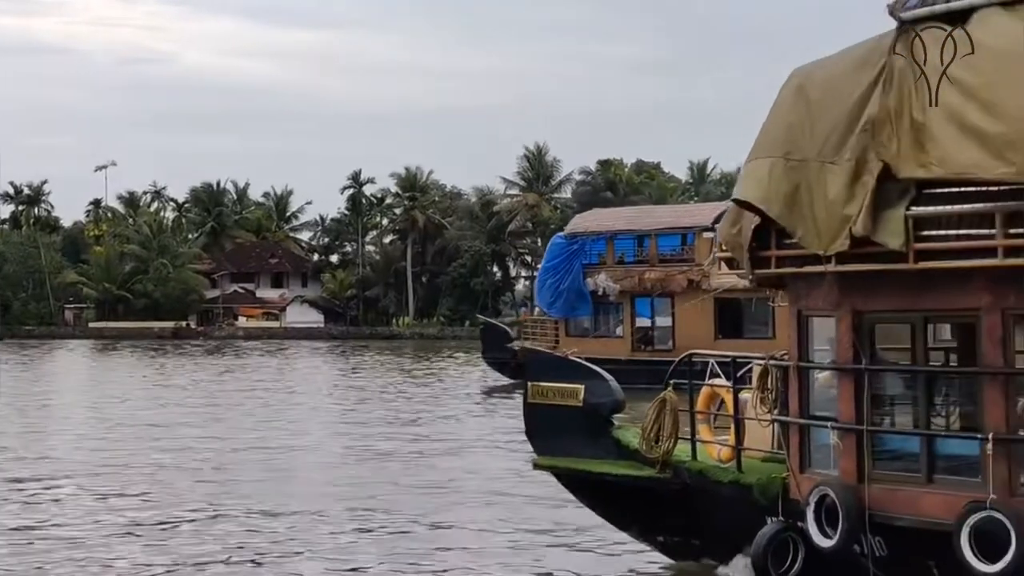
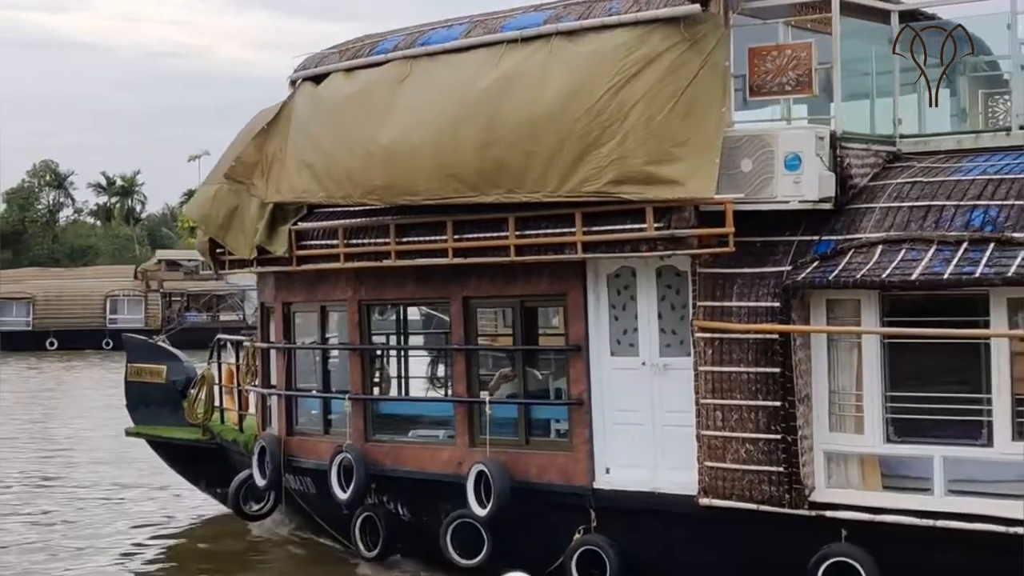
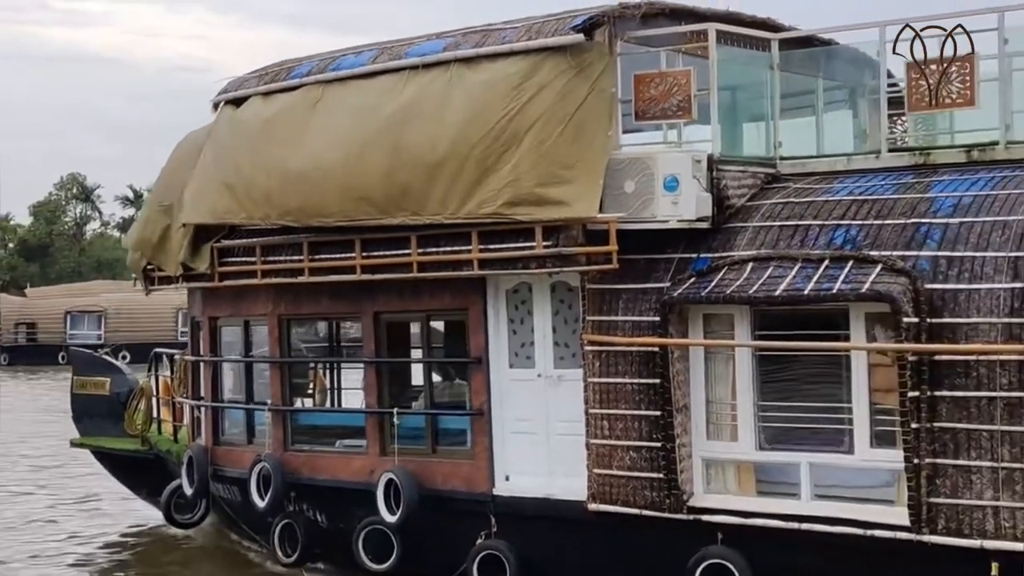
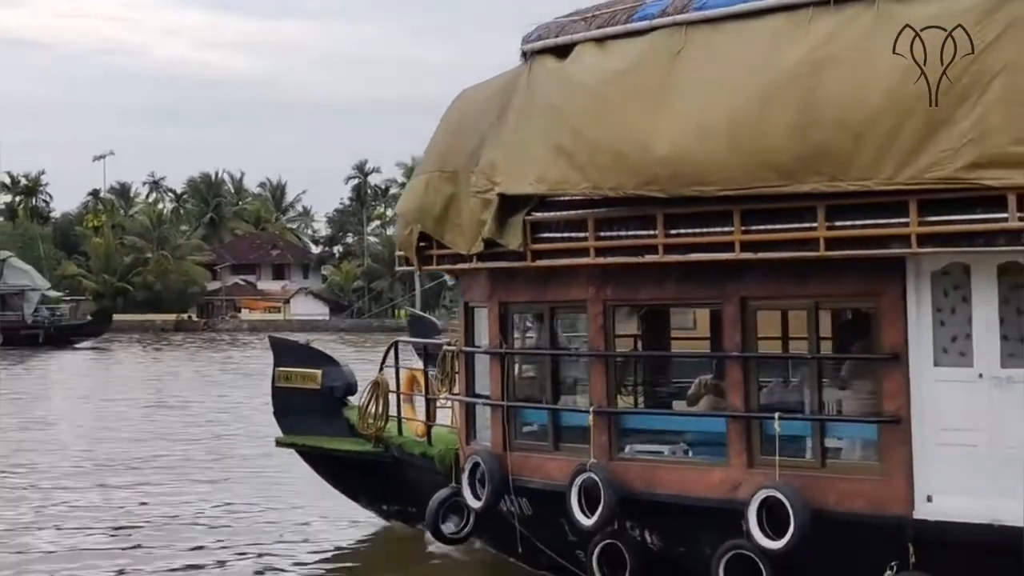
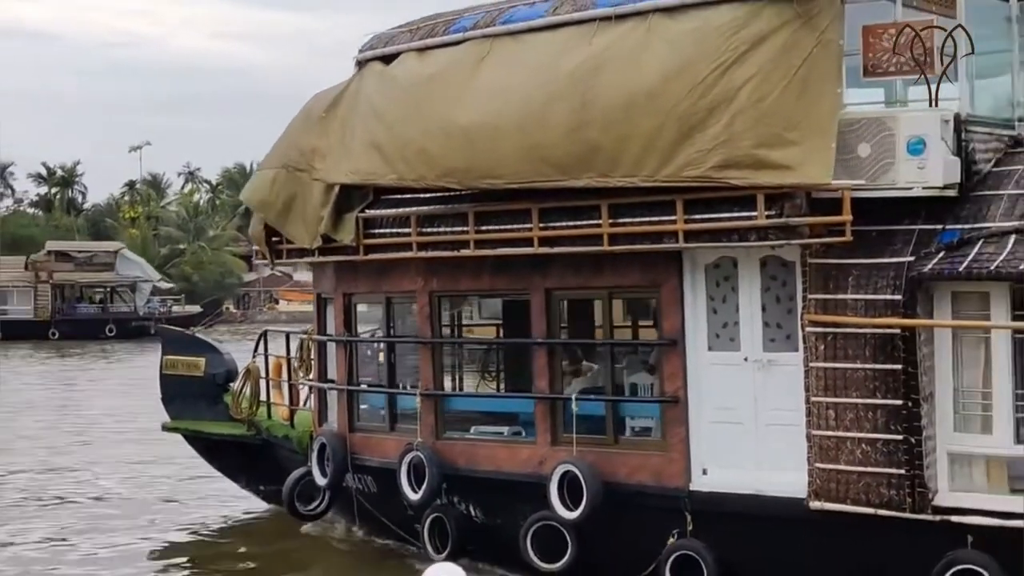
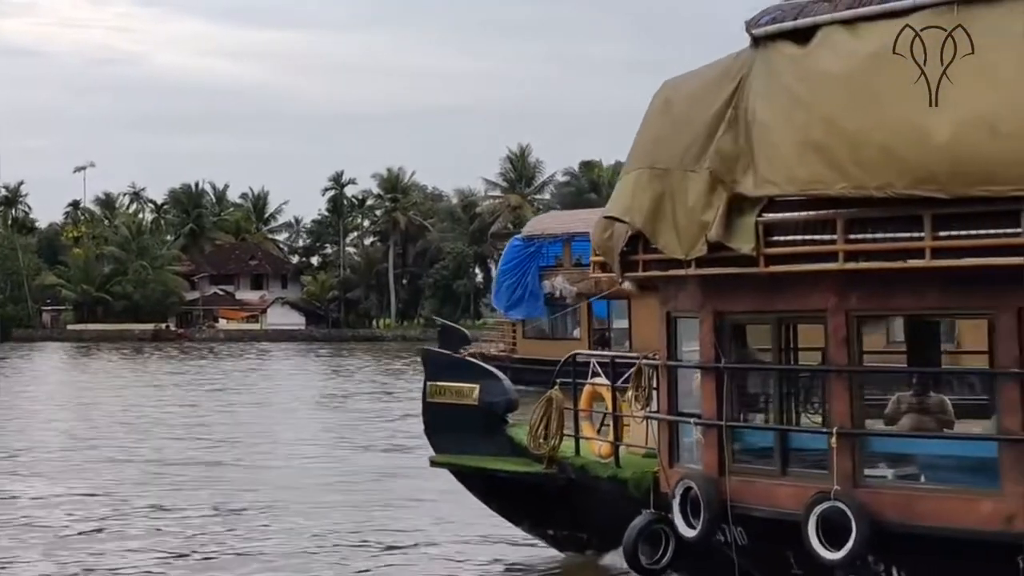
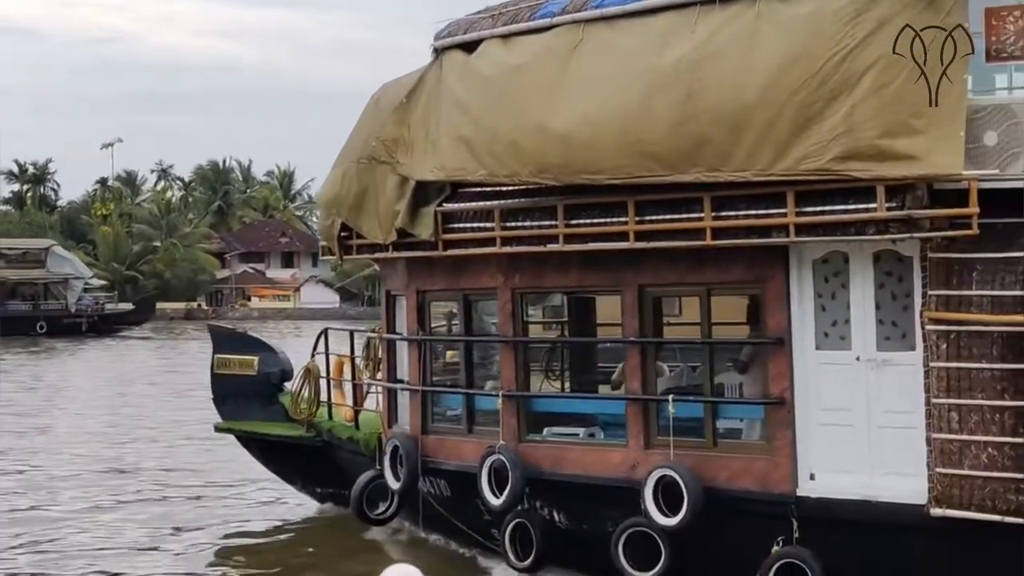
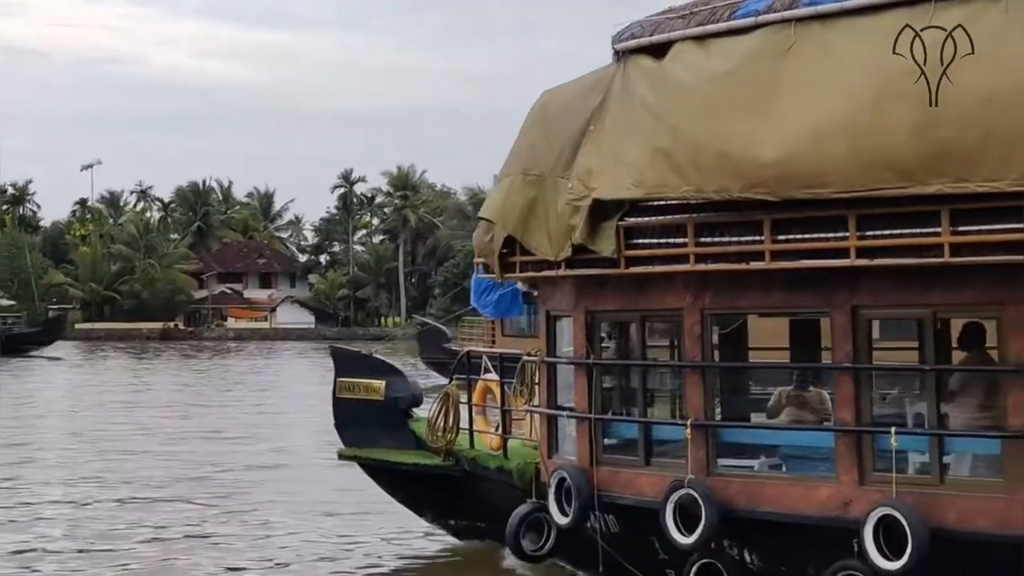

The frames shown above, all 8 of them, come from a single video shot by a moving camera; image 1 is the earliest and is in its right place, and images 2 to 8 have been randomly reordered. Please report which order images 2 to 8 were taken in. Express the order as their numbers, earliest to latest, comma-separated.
6, 8, 4, 7, 5, 2, 3
